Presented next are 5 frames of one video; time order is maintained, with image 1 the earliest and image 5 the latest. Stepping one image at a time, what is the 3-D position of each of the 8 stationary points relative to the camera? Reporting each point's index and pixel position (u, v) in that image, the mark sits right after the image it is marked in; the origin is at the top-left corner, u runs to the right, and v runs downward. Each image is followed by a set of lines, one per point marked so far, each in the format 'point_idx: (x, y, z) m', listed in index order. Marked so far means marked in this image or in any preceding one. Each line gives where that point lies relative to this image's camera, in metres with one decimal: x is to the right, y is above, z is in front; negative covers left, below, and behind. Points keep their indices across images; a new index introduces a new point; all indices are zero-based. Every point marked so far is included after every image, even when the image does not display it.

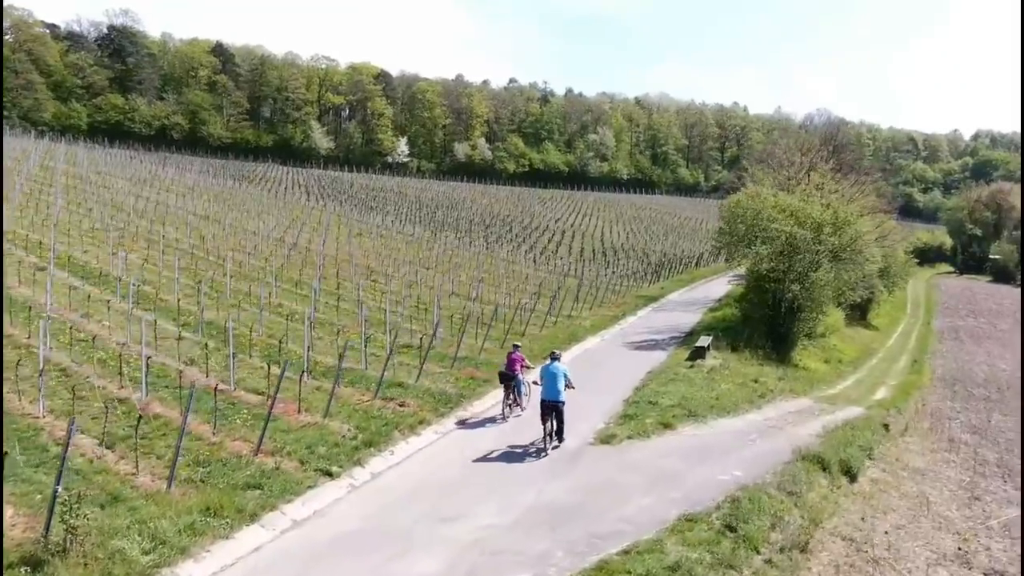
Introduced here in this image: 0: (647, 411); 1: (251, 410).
0: (+2.5, -2.3, +14.2) m
1: (-4.5, -2.1, +13.4) m
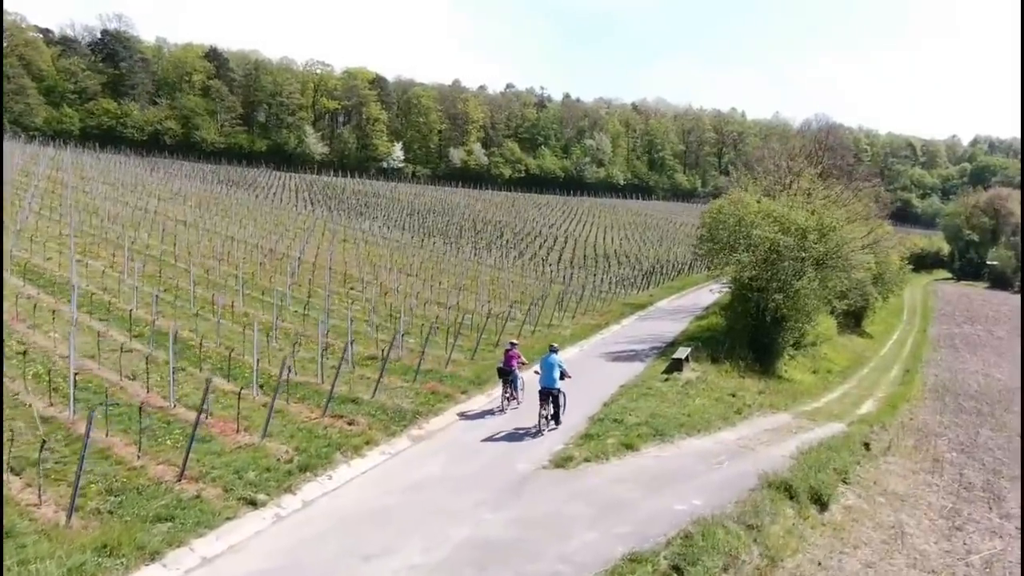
0: (+1.7, -2.5, +13.3) m
1: (-5.3, -2.3, +12.5) m
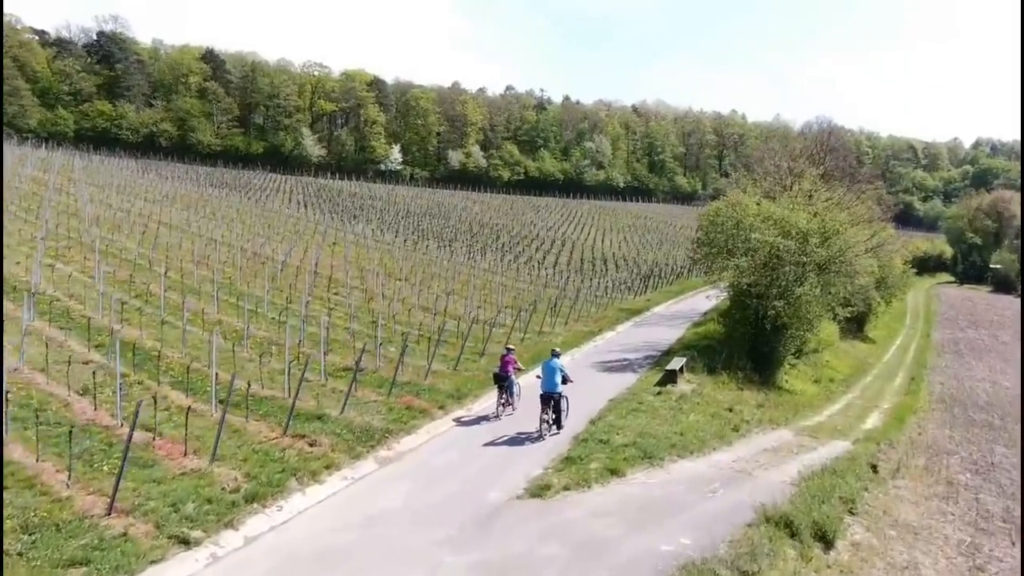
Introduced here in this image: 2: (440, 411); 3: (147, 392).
0: (+1.3, -2.6, +12.2) m
1: (-5.7, -2.4, +11.4) m
2: (-1.5, -2.5, +15.7) m
3: (-6.9, -2.0, +14.6) m
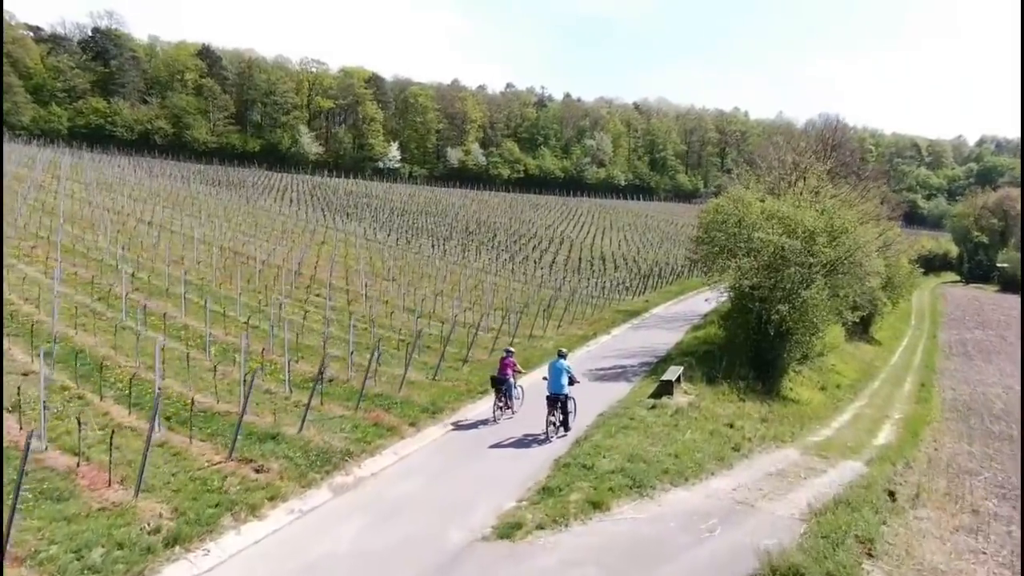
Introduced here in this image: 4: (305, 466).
0: (+0.9, -2.7, +10.8) m
1: (-6.1, -2.5, +10.0) m
2: (-1.9, -2.6, +14.3) m
3: (-7.3, -2.1, +13.2) m
4: (-3.1, -2.7, +11.5) m
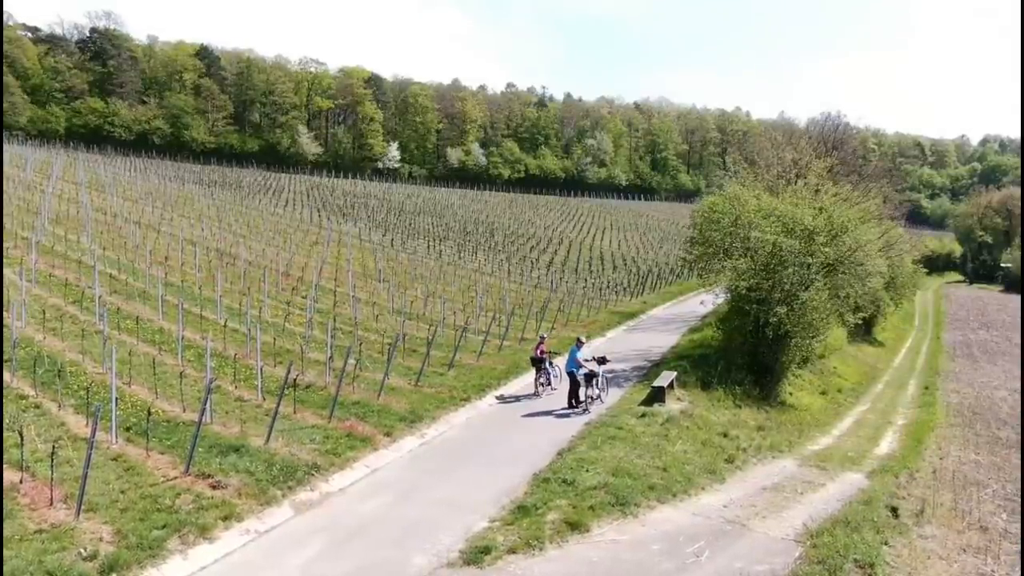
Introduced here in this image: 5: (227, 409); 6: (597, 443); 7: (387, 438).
0: (+0.6, -2.7, +10.1) m
1: (-6.5, -2.6, +9.3) m
2: (-2.2, -2.6, +13.5) m
3: (-7.7, -2.1, +12.5) m
4: (-3.4, -2.7, +10.7) m
5: (-5.2, -2.2, +14.0) m
6: (+1.6, -2.5, +13.6) m
7: (-2.2, -2.6, +13.5) m
